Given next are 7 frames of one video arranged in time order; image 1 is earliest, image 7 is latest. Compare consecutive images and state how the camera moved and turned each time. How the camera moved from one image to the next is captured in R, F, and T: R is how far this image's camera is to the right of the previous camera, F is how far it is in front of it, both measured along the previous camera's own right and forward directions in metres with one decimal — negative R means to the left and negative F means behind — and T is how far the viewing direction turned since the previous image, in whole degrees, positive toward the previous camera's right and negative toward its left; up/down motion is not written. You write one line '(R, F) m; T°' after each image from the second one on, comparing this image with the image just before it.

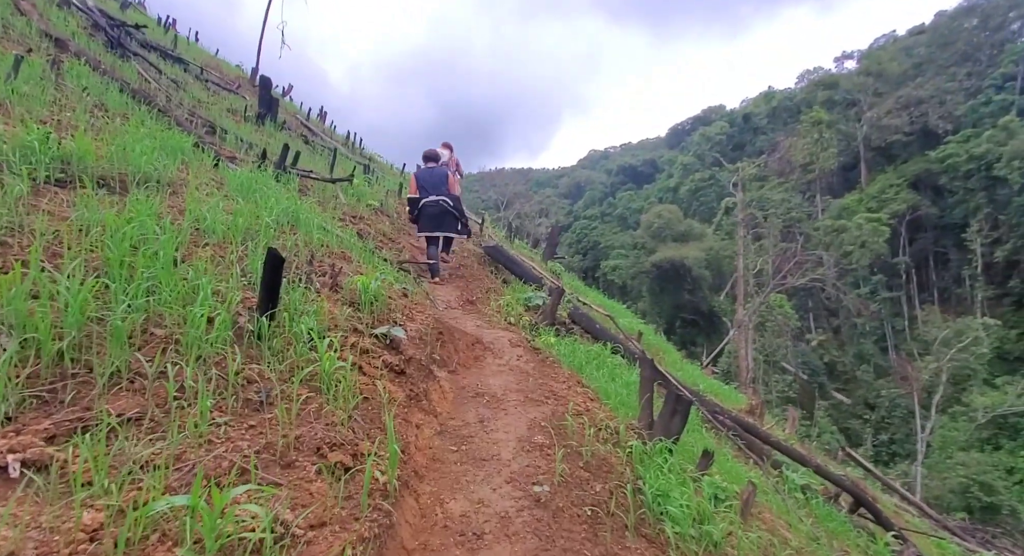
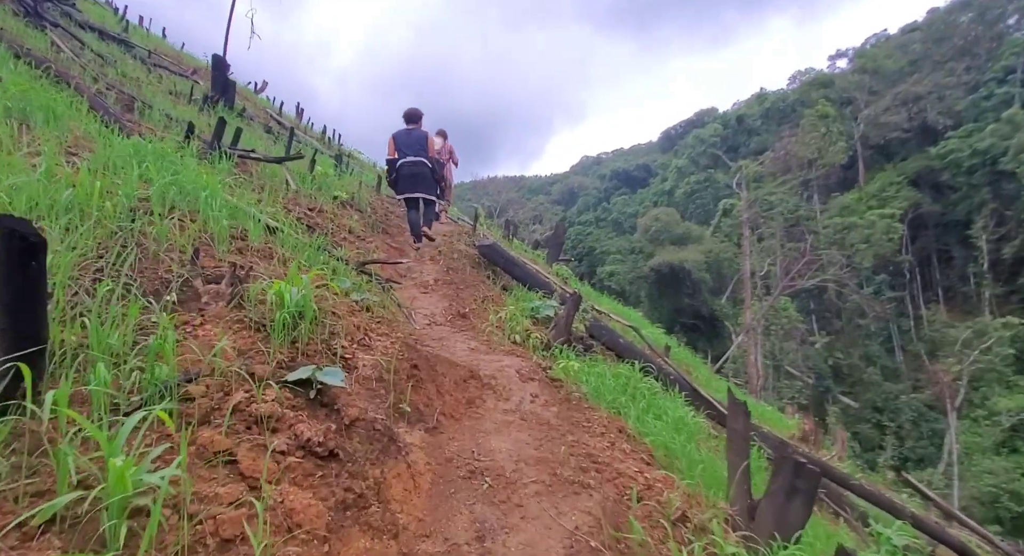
(-0.1, +1.5) m; +1°
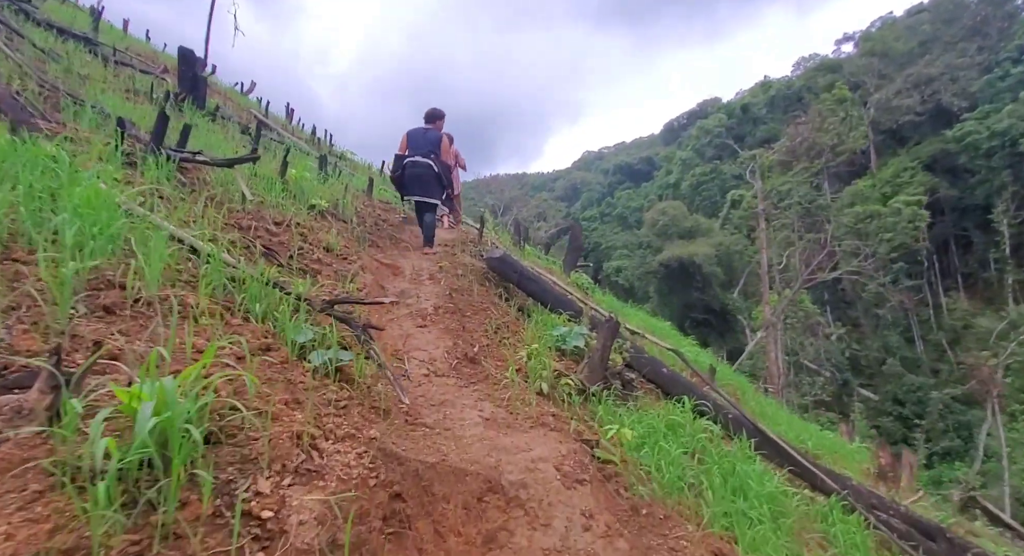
(-0.1, +1.1) m; -1°
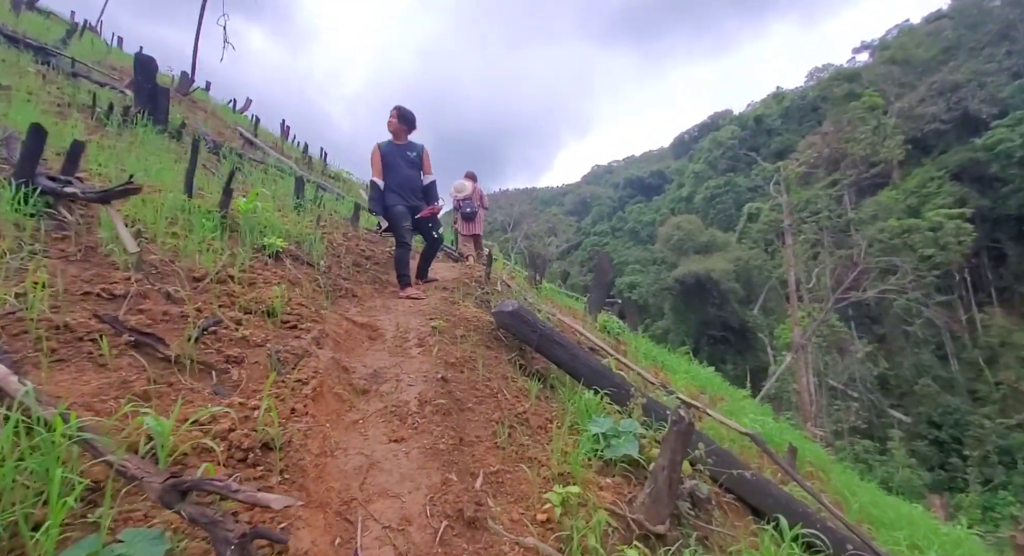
(-0.1, +1.4) m; -1°
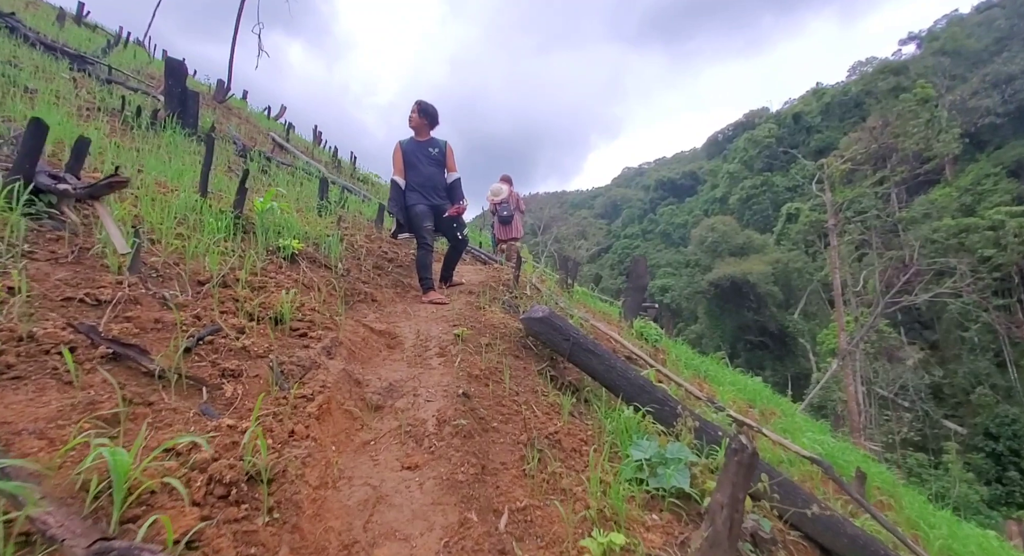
(0.0, +0.4) m; -3°
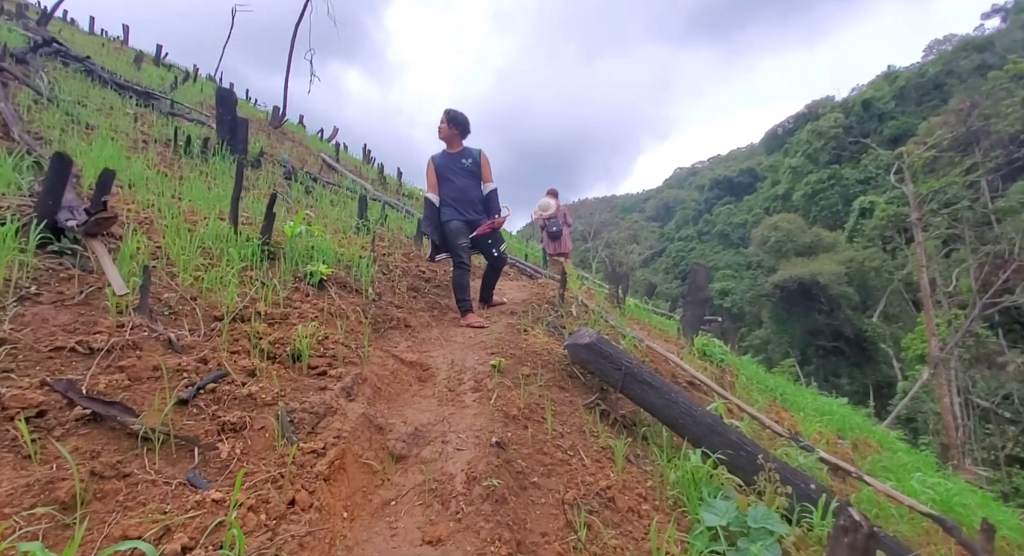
(+0.1, +0.4) m; -6°
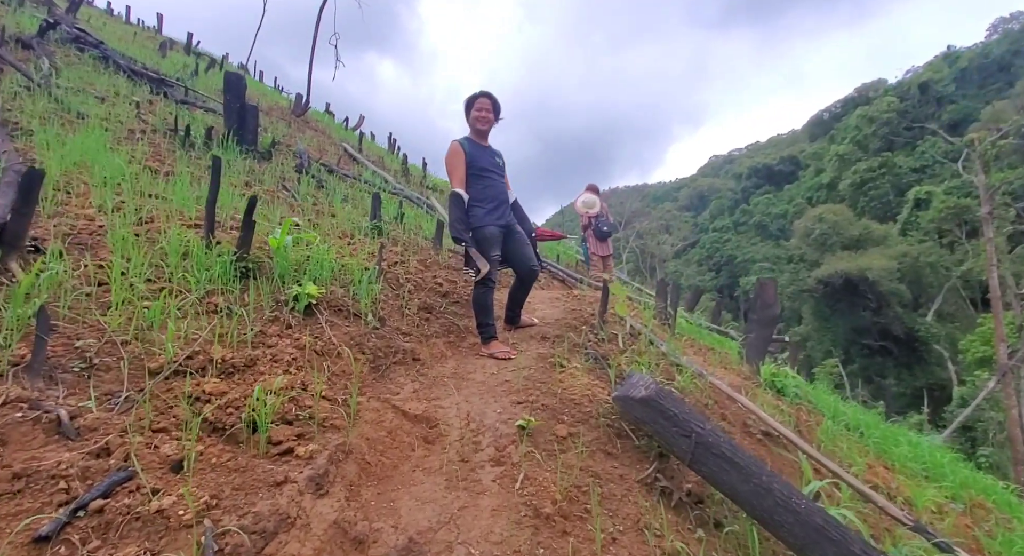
(0.0, +0.8) m; -3°
